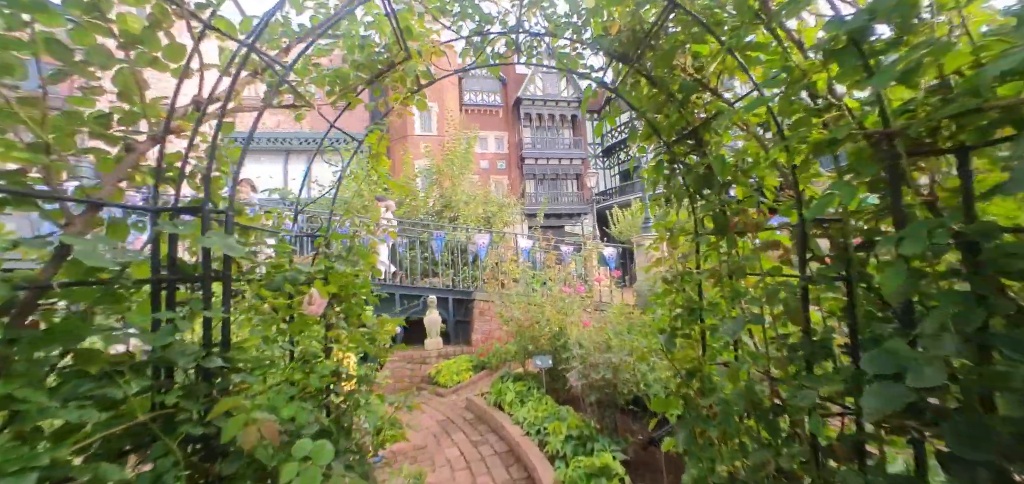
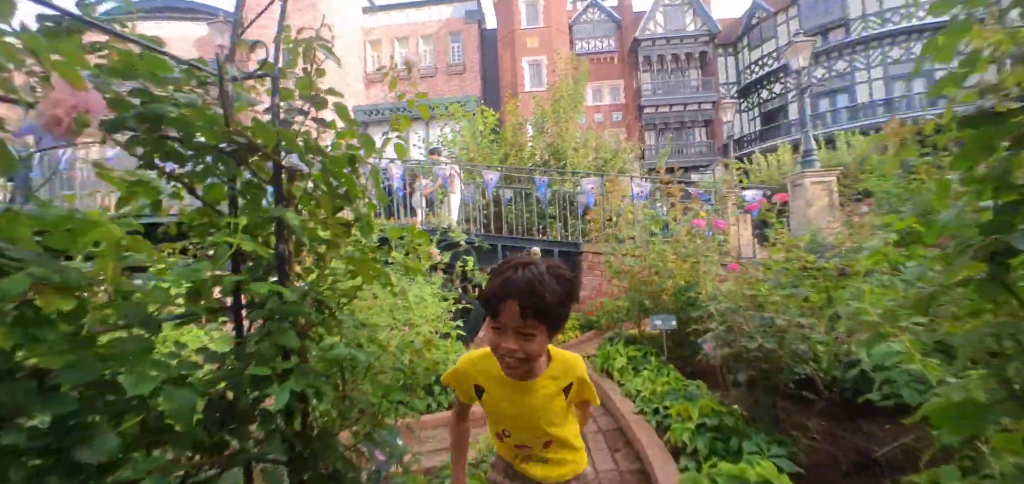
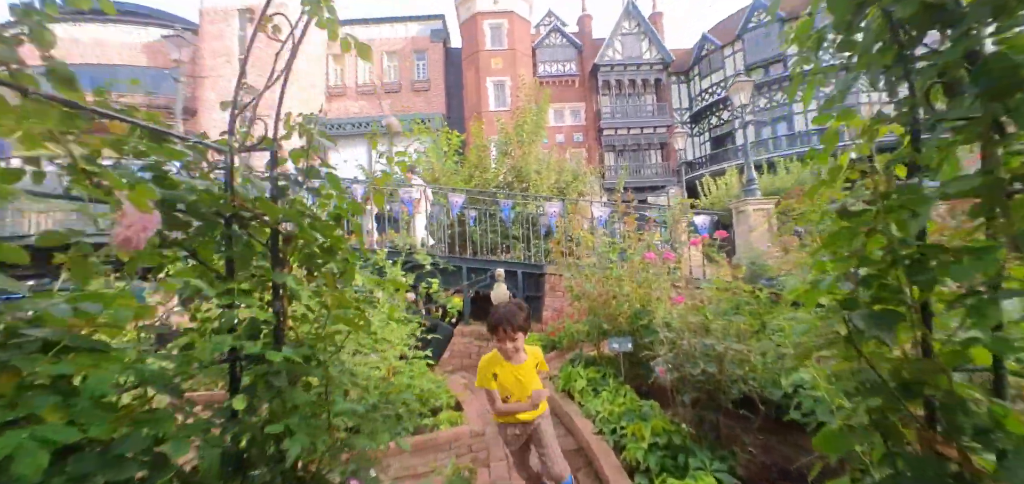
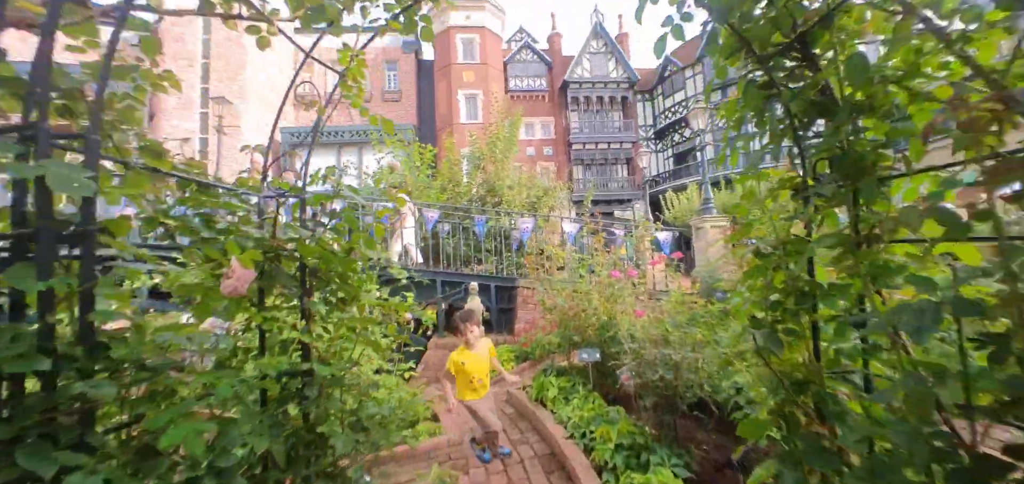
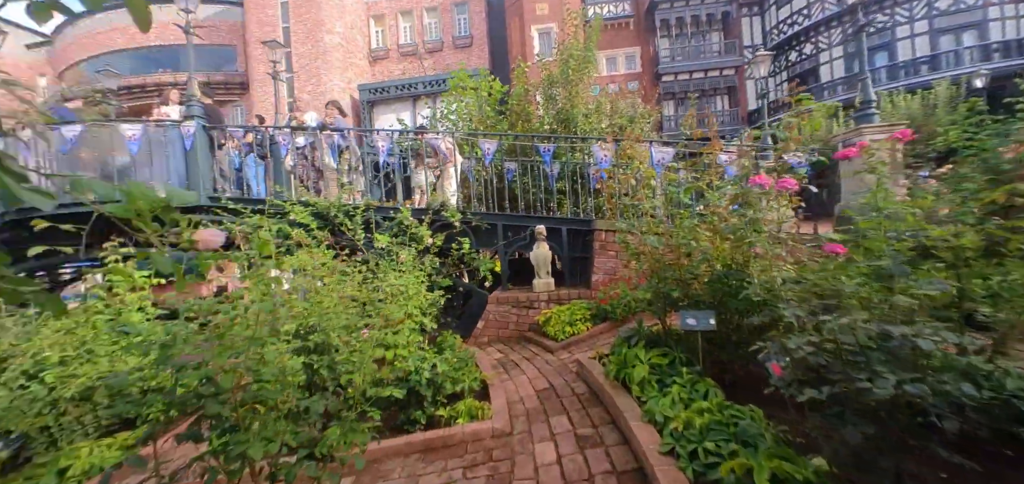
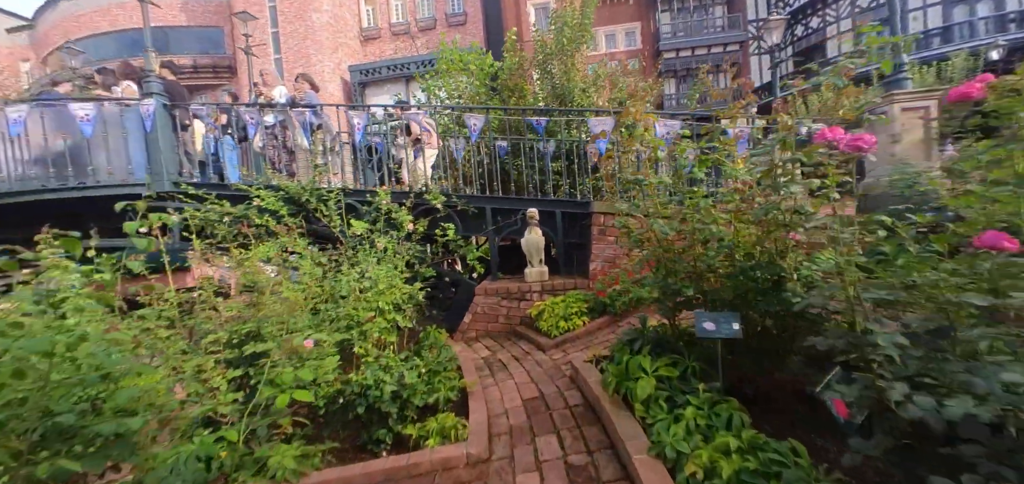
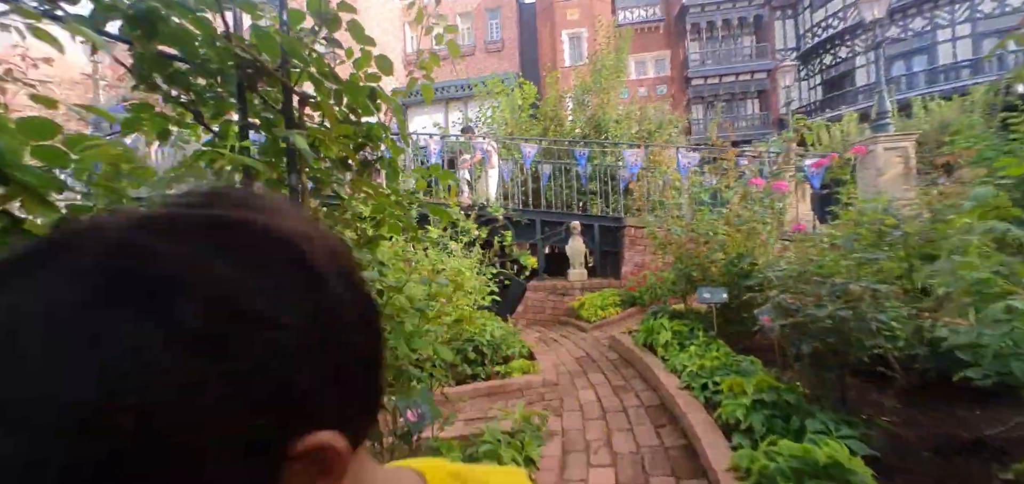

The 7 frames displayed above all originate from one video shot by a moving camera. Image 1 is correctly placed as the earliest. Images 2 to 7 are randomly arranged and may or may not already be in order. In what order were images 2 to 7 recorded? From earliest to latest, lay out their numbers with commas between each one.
4, 3, 2, 7, 5, 6
